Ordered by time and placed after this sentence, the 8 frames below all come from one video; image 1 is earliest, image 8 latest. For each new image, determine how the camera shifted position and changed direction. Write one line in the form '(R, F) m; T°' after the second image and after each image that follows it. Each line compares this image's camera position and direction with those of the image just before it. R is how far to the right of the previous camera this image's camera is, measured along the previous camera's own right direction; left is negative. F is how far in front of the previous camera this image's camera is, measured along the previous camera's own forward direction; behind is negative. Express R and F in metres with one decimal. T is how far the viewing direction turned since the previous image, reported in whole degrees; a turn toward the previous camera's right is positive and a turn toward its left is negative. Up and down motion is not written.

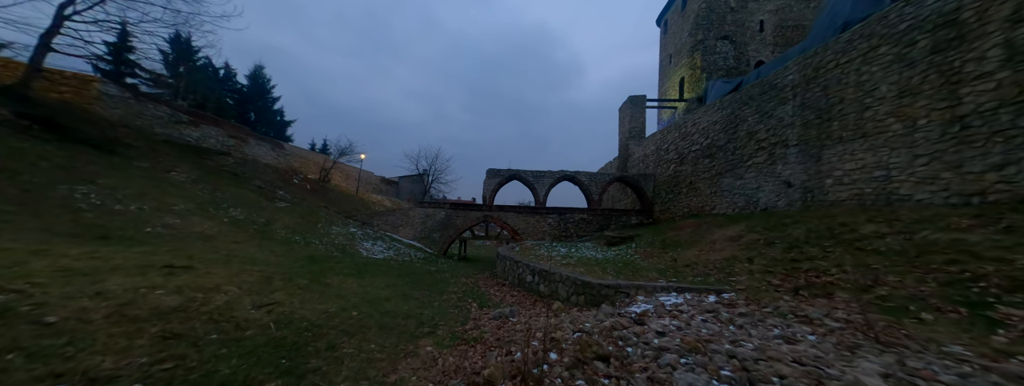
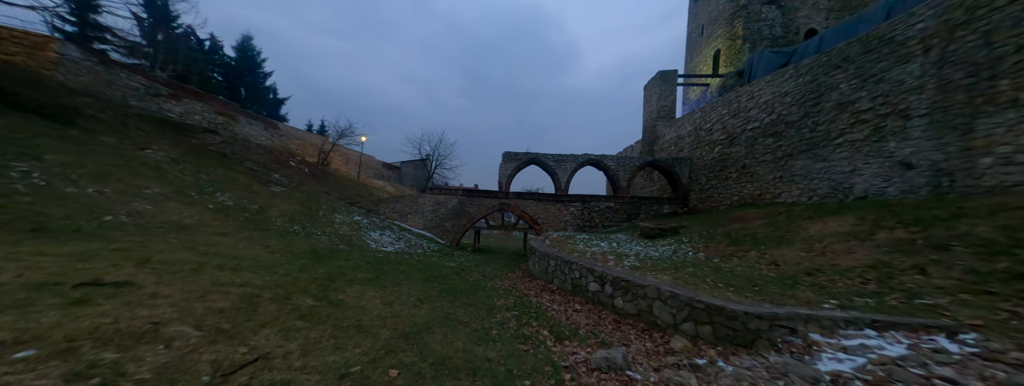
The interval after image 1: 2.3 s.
(-1.2, +1.6) m; 0°
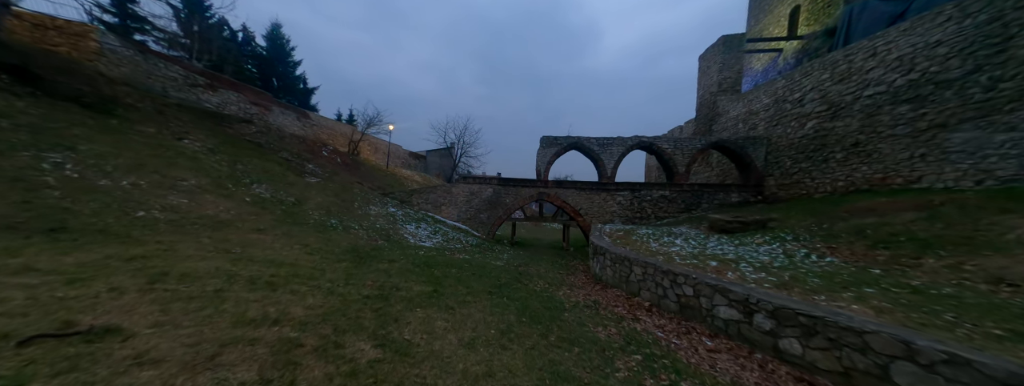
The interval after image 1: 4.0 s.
(-1.1, +1.3) m; -5°
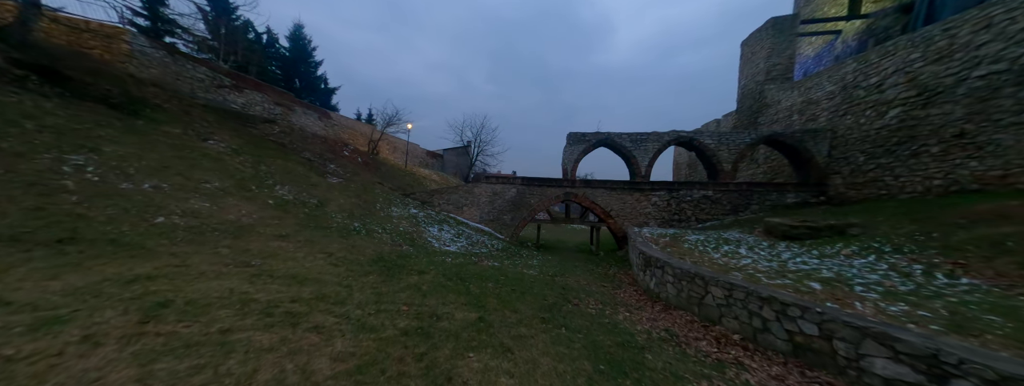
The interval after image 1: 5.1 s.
(-0.7, +0.9) m; -3°
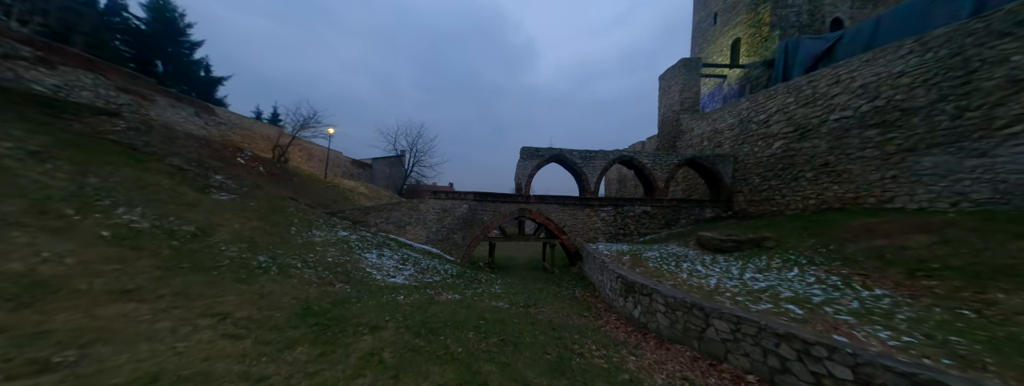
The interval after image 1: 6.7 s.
(-1.0, +1.1) m; +15°
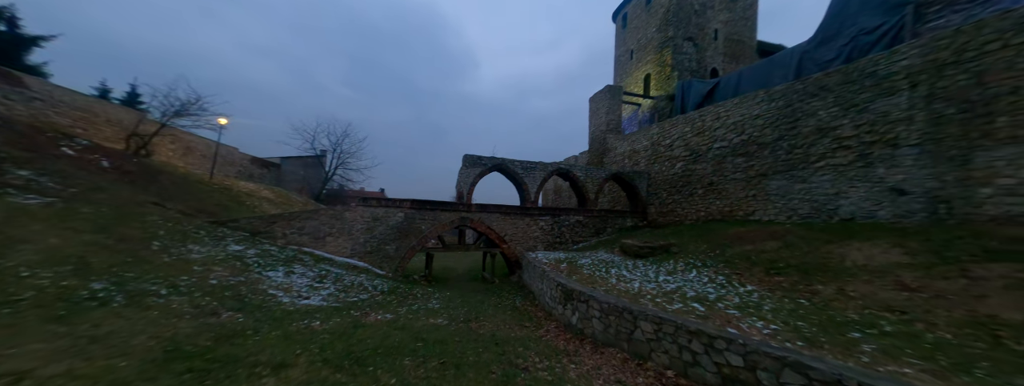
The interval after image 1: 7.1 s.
(-0.2, +0.3) m; +13°
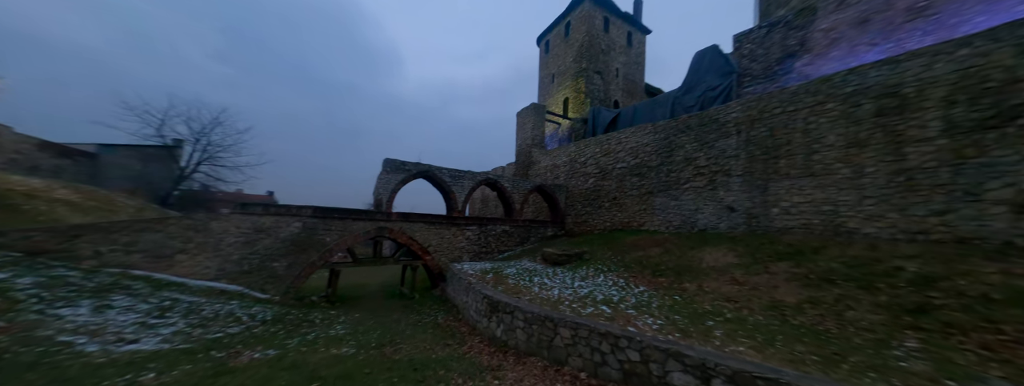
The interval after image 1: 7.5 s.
(-0.1, +0.2) m; +15°
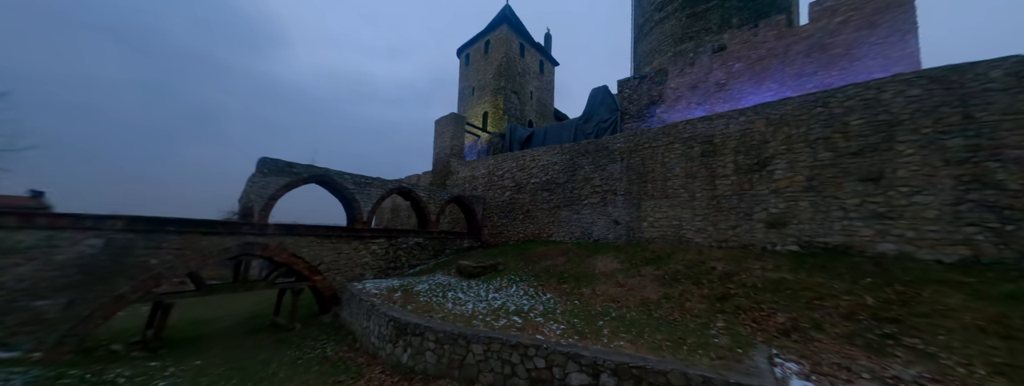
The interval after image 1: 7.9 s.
(0.0, +0.2) m; +17°
